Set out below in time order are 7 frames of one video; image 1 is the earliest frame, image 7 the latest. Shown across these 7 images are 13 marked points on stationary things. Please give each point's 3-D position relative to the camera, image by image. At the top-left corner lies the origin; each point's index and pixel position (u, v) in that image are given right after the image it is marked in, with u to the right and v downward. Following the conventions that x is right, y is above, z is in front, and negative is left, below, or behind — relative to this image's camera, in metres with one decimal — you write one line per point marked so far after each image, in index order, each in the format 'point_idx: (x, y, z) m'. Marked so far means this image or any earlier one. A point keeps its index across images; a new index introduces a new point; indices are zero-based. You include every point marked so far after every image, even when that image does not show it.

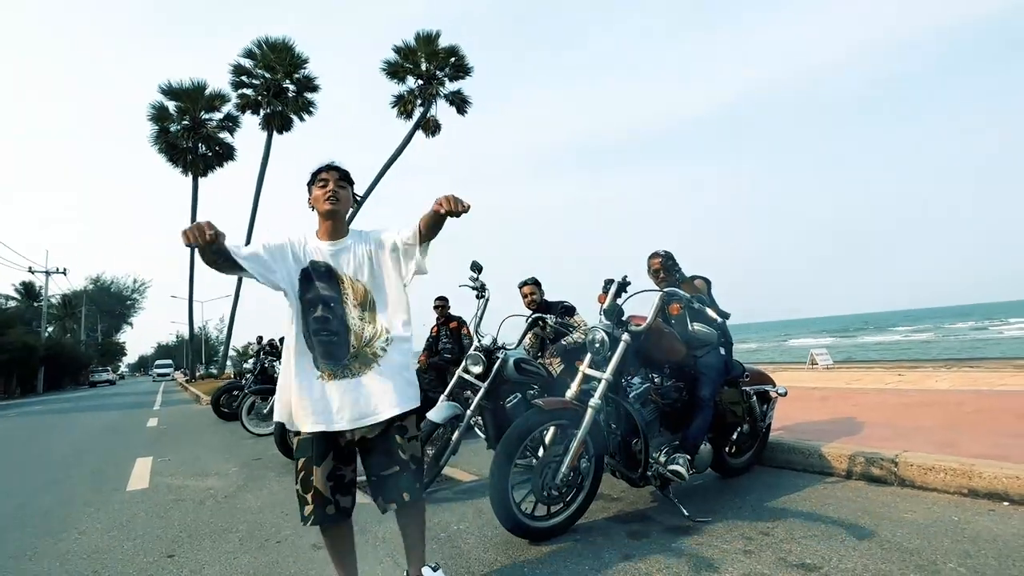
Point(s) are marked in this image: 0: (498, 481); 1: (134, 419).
0: (-0.1, -1.2, +3.3) m
1: (-9.9, -3.4, +13.6) m
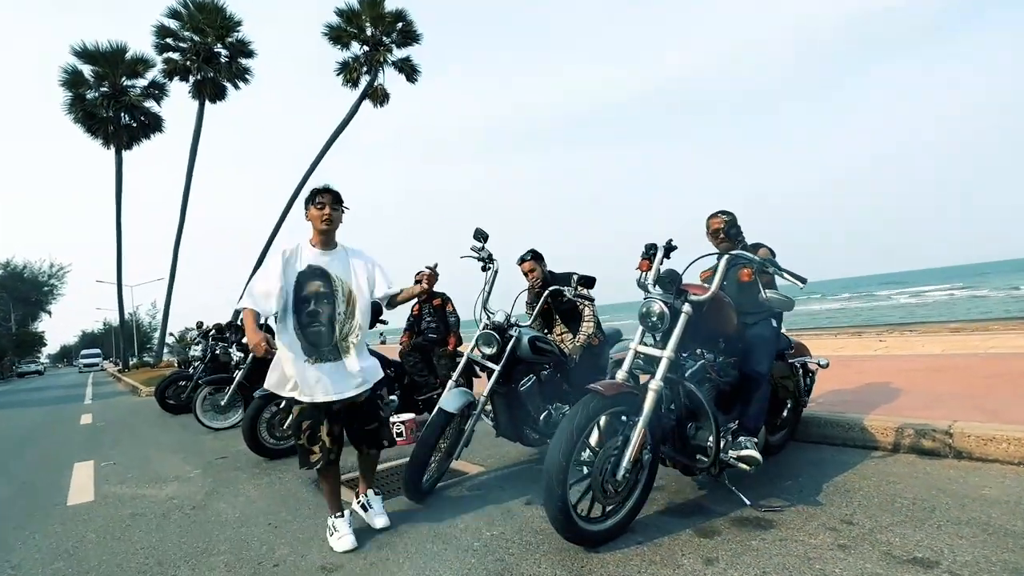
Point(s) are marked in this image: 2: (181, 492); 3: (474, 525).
0: (+0.2, -1.0, +2.7) m
1: (-10.5, -3.0, +12.2) m
2: (-3.1, -1.9, +5.0) m
3: (-0.2, -1.6, +3.4) m
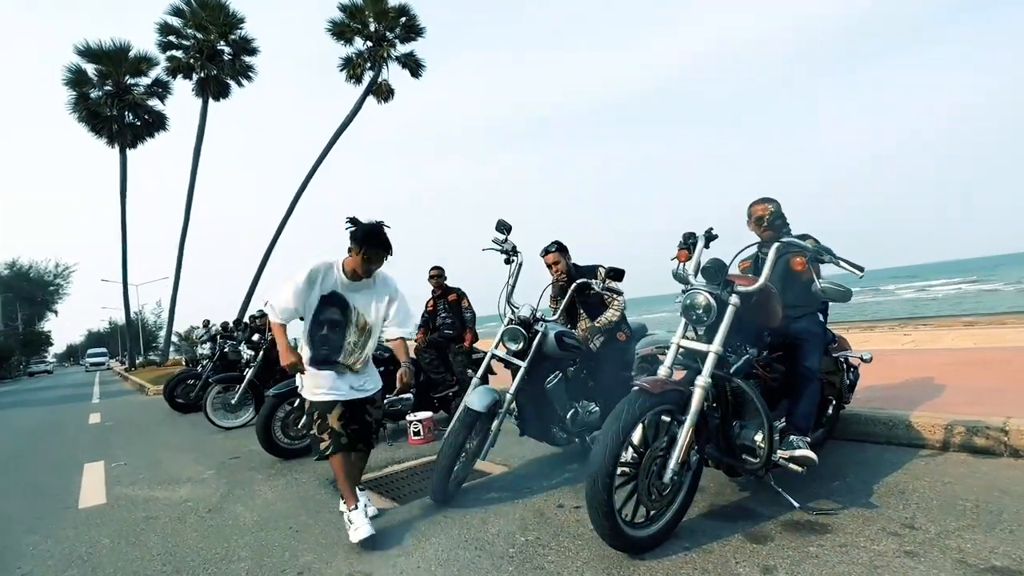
0: (+0.4, -1.0, +2.6) m
1: (-10.2, -3.0, +12.1) m
2: (-2.9, -1.9, +4.8) m
3: (0.0, -1.5, +3.3) m
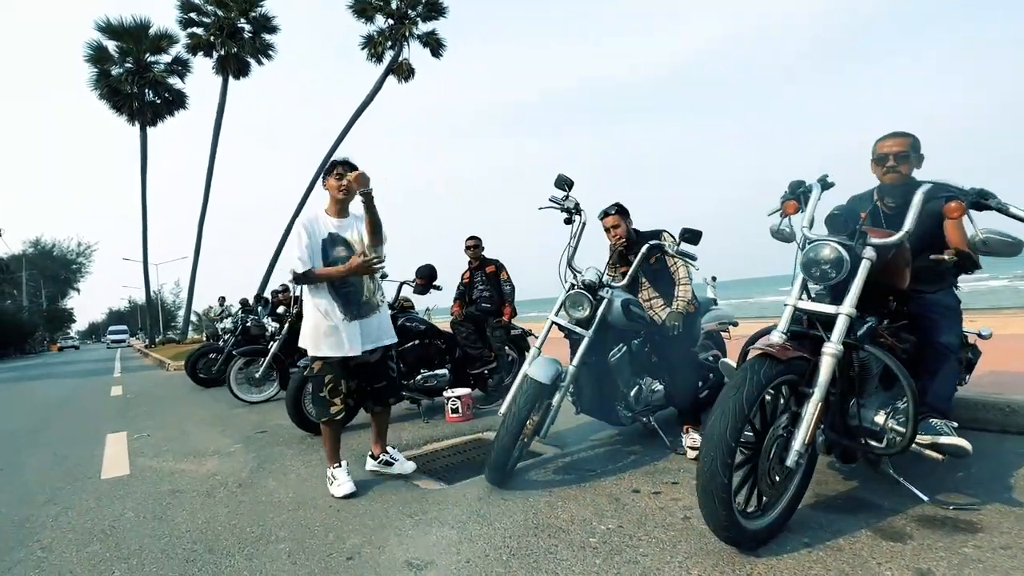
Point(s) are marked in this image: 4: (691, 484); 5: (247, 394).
0: (+0.8, -0.7, +2.1) m
1: (-9.6, -2.3, +12.0) m
2: (-2.5, -1.5, +4.5) m
3: (+0.4, -1.2, +2.9) m
4: (+1.1, -1.2, +3.2) m
5: (-4.0, -1.6, +8.0) m
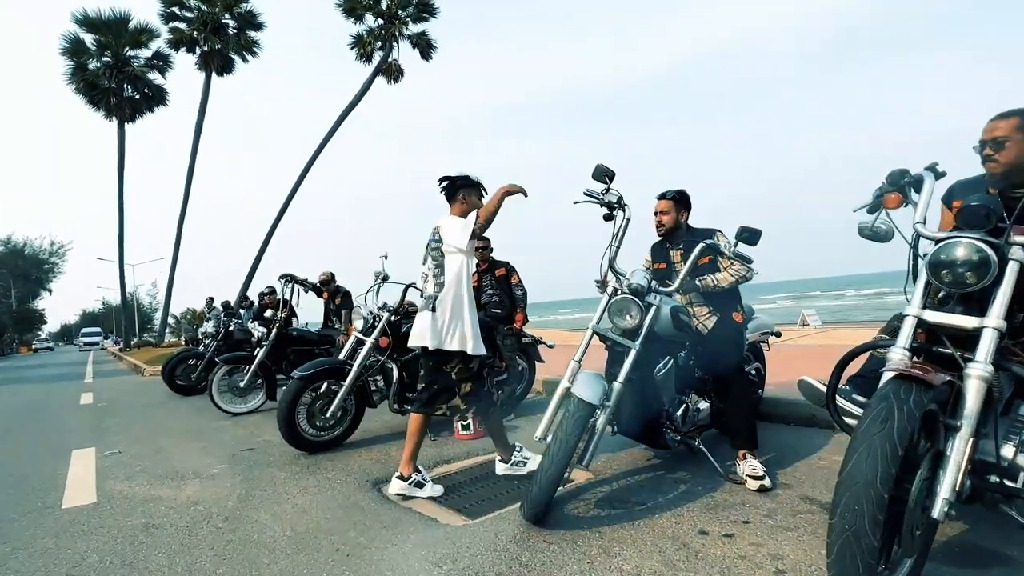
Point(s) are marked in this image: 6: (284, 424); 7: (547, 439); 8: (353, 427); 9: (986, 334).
0: (+1.1, -0.7, +1.7) m
1: (-9.6, -2.3, +11.2) m
2: (-2.3, -1.5, +3.9) m
3: (+0.6, -1.3, +2.4) m
4: (+1.3, -1.2, +2.7) m
5: (-3.9, -1.6, +7.3) m
6: (-2.1, -1.2, +4.8) m
7: (+0.2, -0.9, +3.0) m
8: (-1.5, -1.3, +5.1) m
9: (+1.7, -0.2, +1.9) m
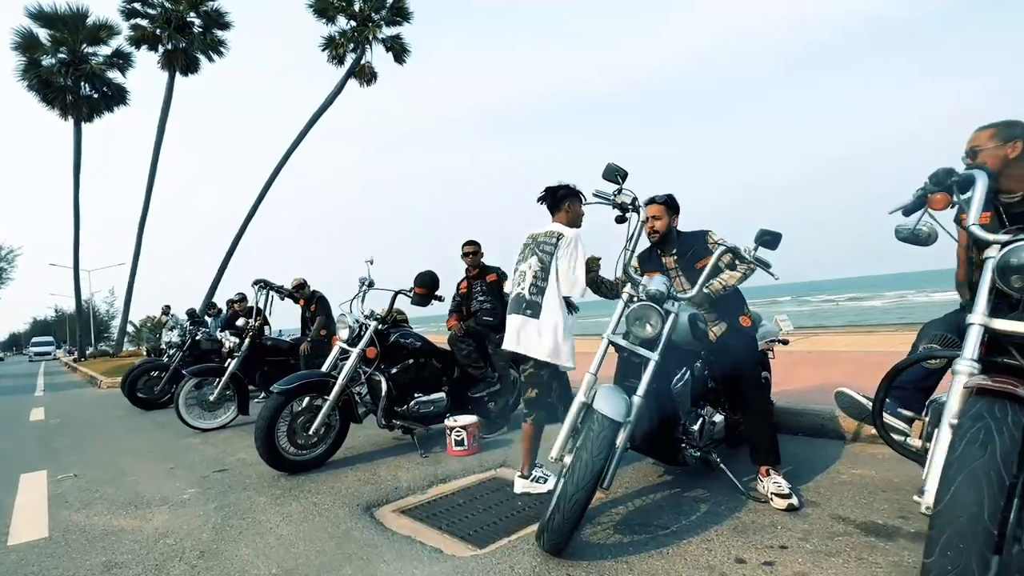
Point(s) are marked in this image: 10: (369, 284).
0: (+1.2, -0.8, +1.5) m
1: (-10.0, -2.4, +10.4) m
2: (-2.3, -1.6, +3.5) m
3: (+0.7, -1.3, +2.2) m
4: (+1.4, -1.2, +2.5) m
5: (-4.1, -1.7, +6.8) m
6: (-2.1, -1.3, +4.4) m
7: (+0.3, -0.9, +2.8) m
8: (-1.6, -1.4, +4.7) m
9: (+1.9, -0.2, +1.8) m
10: (-1.4, 0.0, +5.3) m
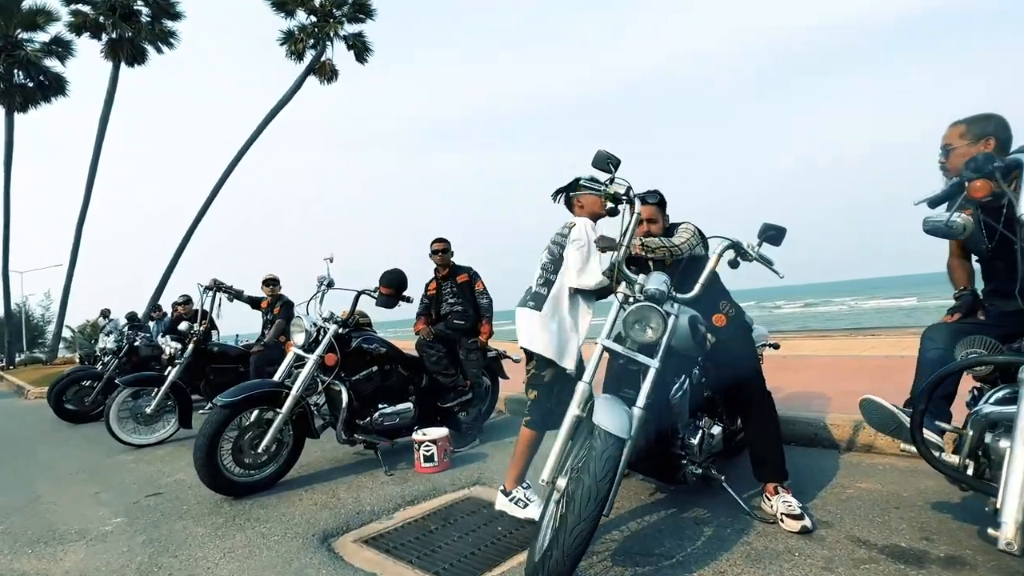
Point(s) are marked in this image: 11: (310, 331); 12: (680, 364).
0: (+1.2, -0.7, +1.2) m
1: (-10.6, -2.4, +9.3) m
2: (-2.4, -1.6, +3.0) m
3: (+0.7, -1.3, +1.8) m
4: (+1.4, -1.2, +2.2) m
5: (-4.4, -1.7, +6.1) m
6: (-2.2, -1.3, +3.8) m
7: (+0.2, -0.9, +2.4) m
8: (-1.8, -1.4, +4.2) m
9: (+1.9, -0.2, +1.5) m
10: (-1.7, 0.0, +4.8) m
11: (-1.7, -0.4, +4.4) m
12: (+1.0, -0.4, +3.0) m
